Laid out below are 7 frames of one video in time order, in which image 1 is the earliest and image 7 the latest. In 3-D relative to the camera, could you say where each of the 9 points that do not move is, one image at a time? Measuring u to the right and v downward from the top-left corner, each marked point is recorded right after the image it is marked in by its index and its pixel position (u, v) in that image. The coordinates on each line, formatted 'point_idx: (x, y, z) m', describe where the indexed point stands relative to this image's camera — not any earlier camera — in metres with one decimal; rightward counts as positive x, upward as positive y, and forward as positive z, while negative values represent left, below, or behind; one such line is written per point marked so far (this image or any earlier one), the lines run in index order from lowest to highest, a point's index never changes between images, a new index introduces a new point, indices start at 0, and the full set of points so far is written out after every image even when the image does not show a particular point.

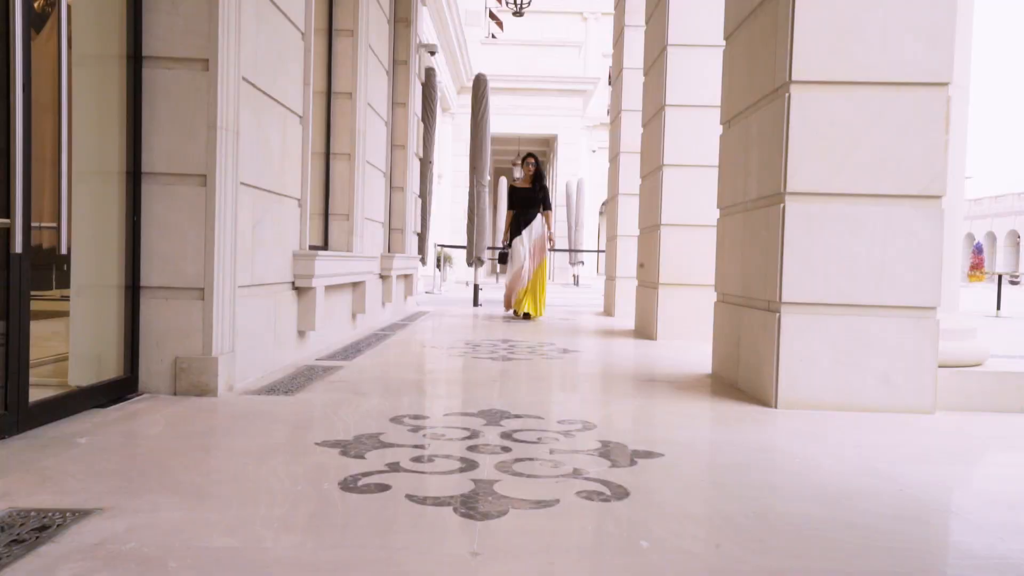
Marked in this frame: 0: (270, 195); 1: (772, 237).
0: (-1.2, +0.5, +4.0) m
1: (+1.1, +0.2, +3.5) m
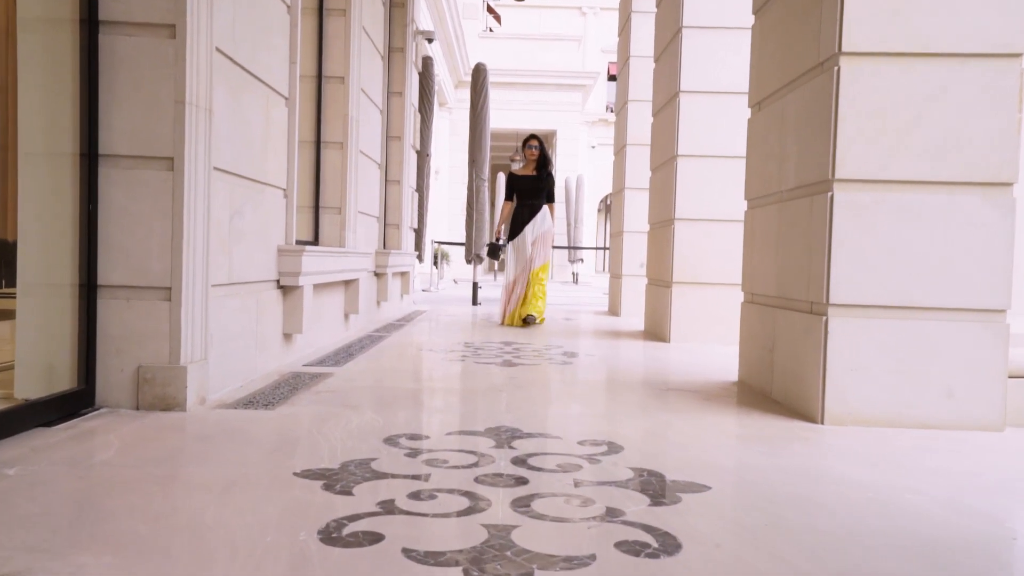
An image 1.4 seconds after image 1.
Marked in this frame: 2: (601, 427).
0: (-1.2, +0.5, +3.6) m
1: (+1.1, +0.2, +3.1) m
2: (+0.3, -0.5, +2.9) m
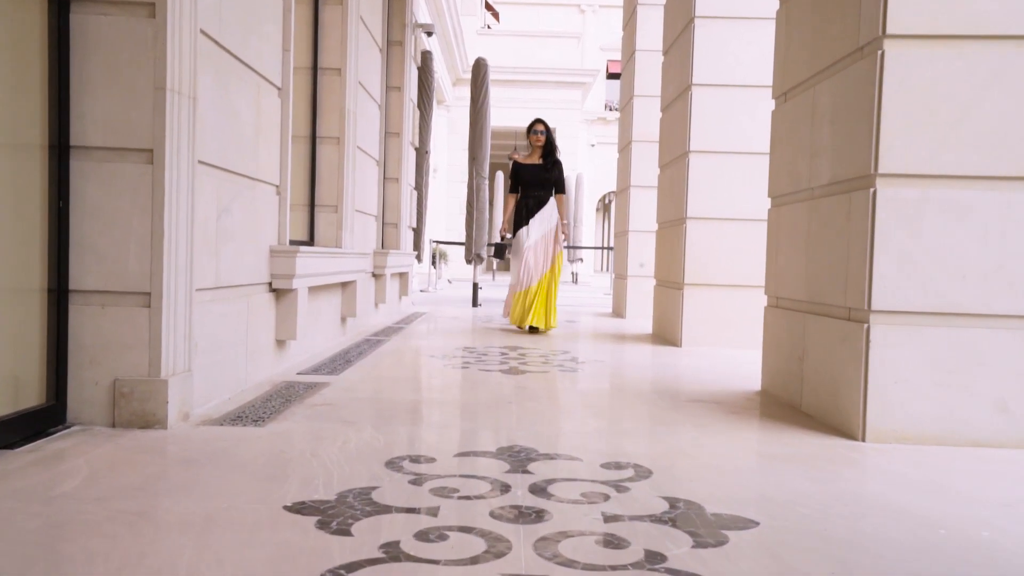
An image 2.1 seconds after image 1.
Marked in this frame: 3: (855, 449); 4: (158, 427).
0: (-1.1, +0.5, +3.4) m
1: (+1.2, +0.2, +2.8) m
2: (+0.4, -0.5, +2.7) m
3: (+1.1, -0.5, +2.7) m
4: (-1.1, -0.4, +2.6) m
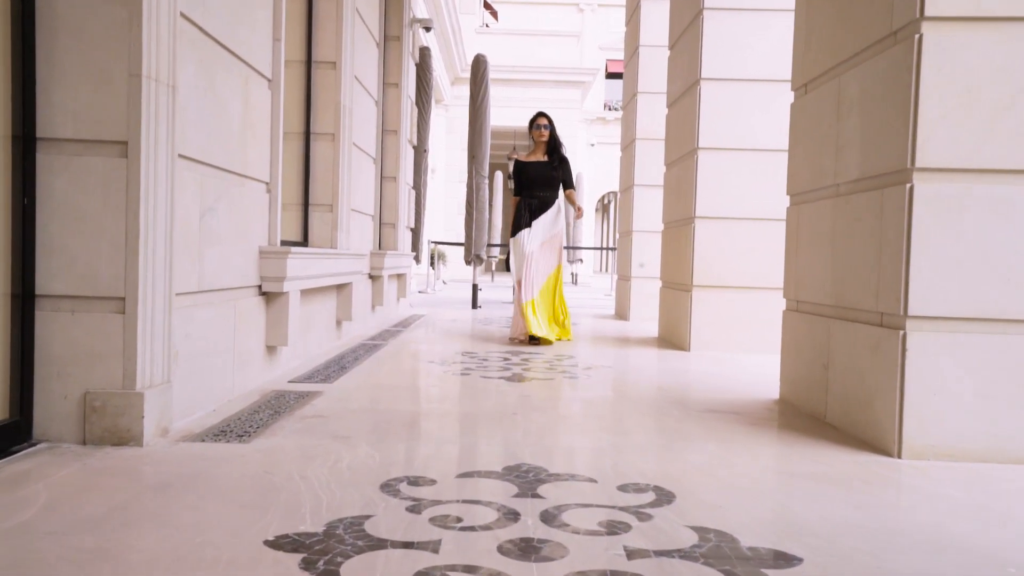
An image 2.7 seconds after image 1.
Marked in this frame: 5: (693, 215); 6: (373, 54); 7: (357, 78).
0: (-1.1, +0.4, +3.2) m
1: (+1.2, +0.2, +2.6) m
2: (+0.4, -0.5, +2.5) m
3: (+1.2, -0.5, +2.5) m
4: (-1.1, -0.5, +2.4) m
5: (+1.2, +0.5, +5.5) m
6: (-1.1, +1.9, +6.5) m
7: (-1.1, +1.5, +5.8) m
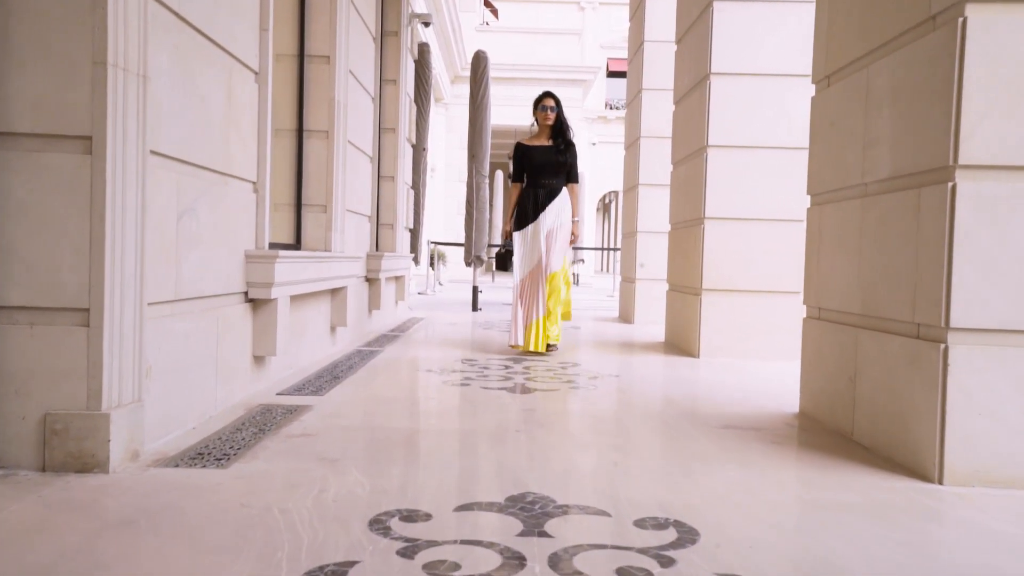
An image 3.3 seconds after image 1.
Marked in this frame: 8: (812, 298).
0: (-1.1, +0.4, +2.9) m
1: (+1.2, +0.2, +2.4) m
2: (+0.4, -0.6, +2.3) m
3: (+1.2, -0.6, +2.2) m
4: (-1.1, -0.5, +2.2) m
5: (+1.2, +0.5, +5.3) m
6: (-1.1, +1.9, +6.3) m
7: (-1.1, +1.5, +5.6) m
8: (+1.2, 0.0, +3.3) m
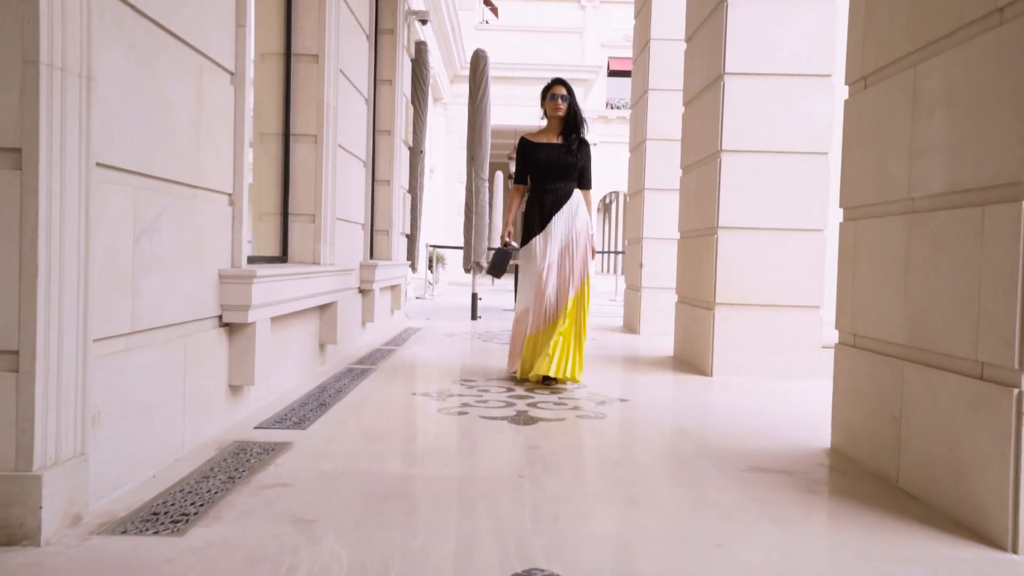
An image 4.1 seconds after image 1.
0: (-1.1, +0.3, +2.6) m
1: (+1.2, +0.1, +2.1) m
2: (+0.4, -0.6, +1.9) m
3: (+1.2, -0.7, +1.9) m
4: (-1.1, -0.6, +1.8) m
5: (+1.2, +0.4, +4.9) m
6: (-1.1, +1.8, +6.0) m
7: (-1.1, +1.4, +5.3) m
8: (+1.2, -0.1, +3.0) m
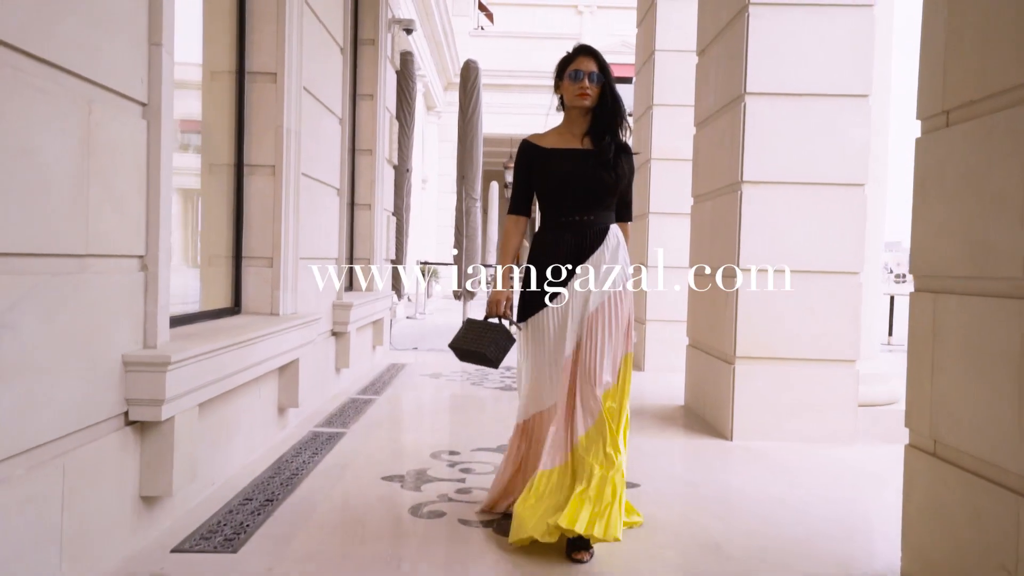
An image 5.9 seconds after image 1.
0: (-1.1, +0.1, +2.0) m
1: (+1.2, -0.2, +1.4) m
2: (+0.4, -0.9, +1.3) m
3: (+1.1, -0.9, +1.3) m
4: (-1.1, -0.8, +1.2) m
5: (+1.2, +0.1, +4.3) m
6: (-1.2, +1.5, +5.4) m
7: (-1.1, +1.1, +4.6) m
8: (+1.2, -0.4, +2.4) m
